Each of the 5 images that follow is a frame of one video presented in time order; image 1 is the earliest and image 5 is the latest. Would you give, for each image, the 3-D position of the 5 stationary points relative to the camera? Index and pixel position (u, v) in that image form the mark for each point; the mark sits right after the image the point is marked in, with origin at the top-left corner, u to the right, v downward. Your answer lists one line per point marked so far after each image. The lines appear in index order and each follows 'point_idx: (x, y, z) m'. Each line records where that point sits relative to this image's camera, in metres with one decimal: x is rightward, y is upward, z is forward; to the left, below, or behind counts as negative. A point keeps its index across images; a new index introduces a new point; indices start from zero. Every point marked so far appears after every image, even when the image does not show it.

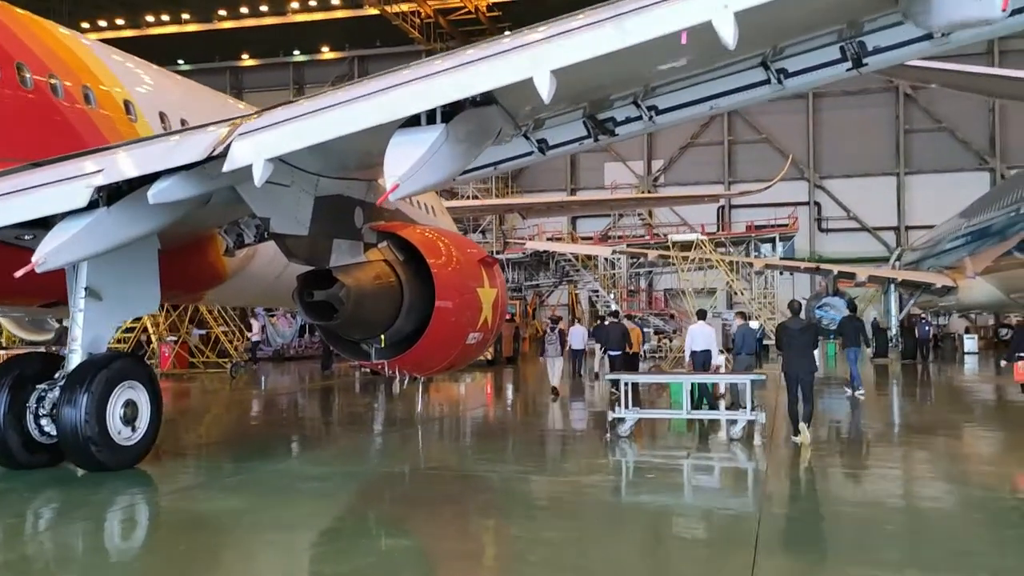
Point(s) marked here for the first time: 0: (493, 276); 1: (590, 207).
0: (-0.2, +0.1, +6.4) m
1: (+1.1, +1.1, +11.0) m
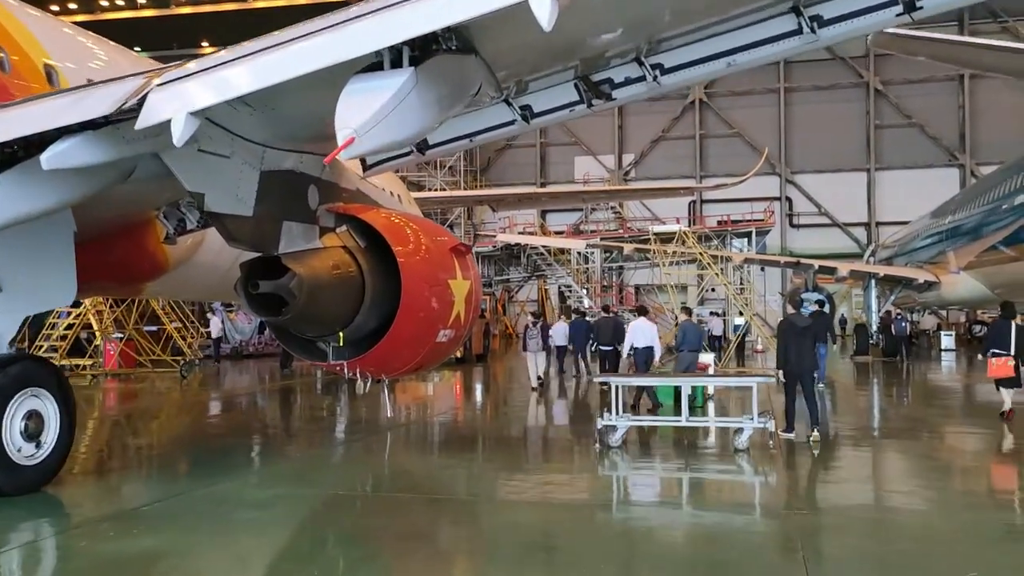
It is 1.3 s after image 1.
0: (-0.4, +0.2, +5.8) m
1: (+0.7, +1.2, +10.4) m
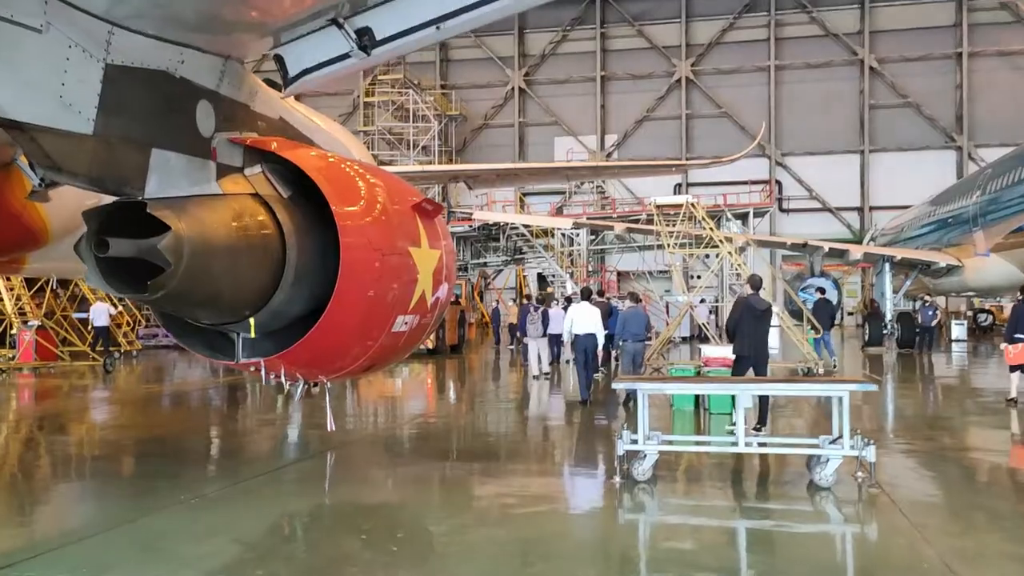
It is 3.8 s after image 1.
0: (-0.4, +0.3, +4.4) m
1: (+0.5, +1.4, +9.0) m
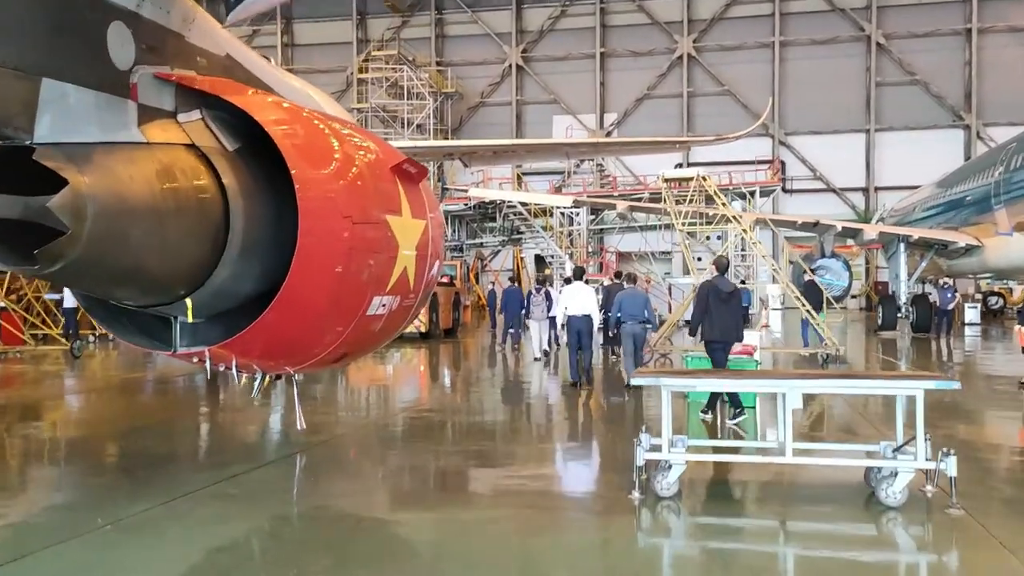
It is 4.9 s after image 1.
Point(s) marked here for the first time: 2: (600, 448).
0: (-0.5, +0.4, +3.7) m
1: (+0.5, +1.6, +8.3) m
2: (+0.8, -1.3, +6.3) m
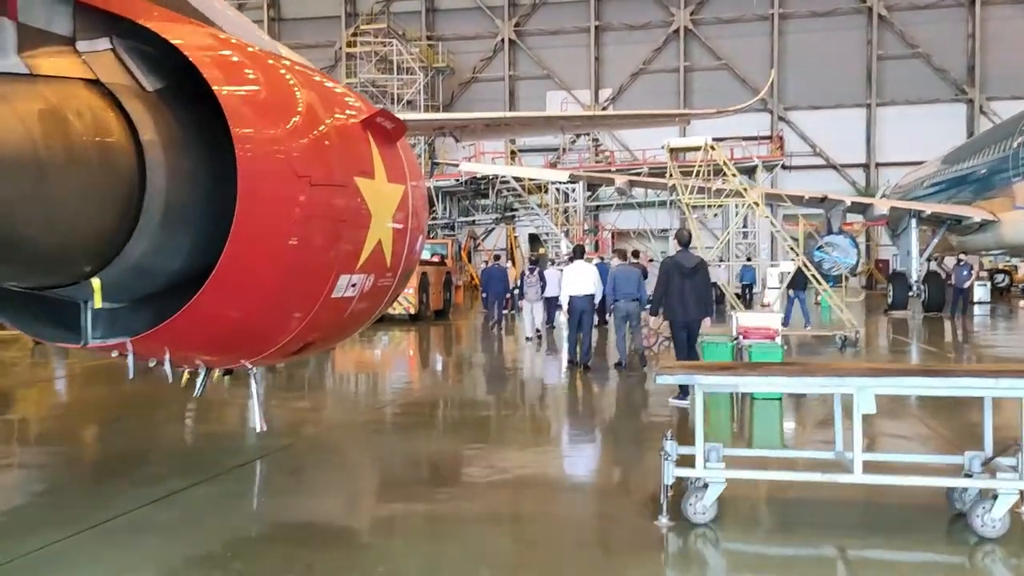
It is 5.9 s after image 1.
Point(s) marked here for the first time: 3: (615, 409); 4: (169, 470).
0: (-0.5, +0.5, +3.1) m
1: (+0.4, +1.8, +7.7) m
2: (+0.7, -1.2, +5.8) m
3: (+0.9, -1.1, +6.8) m
4: (-2.4, -1.2, +5.0) m
